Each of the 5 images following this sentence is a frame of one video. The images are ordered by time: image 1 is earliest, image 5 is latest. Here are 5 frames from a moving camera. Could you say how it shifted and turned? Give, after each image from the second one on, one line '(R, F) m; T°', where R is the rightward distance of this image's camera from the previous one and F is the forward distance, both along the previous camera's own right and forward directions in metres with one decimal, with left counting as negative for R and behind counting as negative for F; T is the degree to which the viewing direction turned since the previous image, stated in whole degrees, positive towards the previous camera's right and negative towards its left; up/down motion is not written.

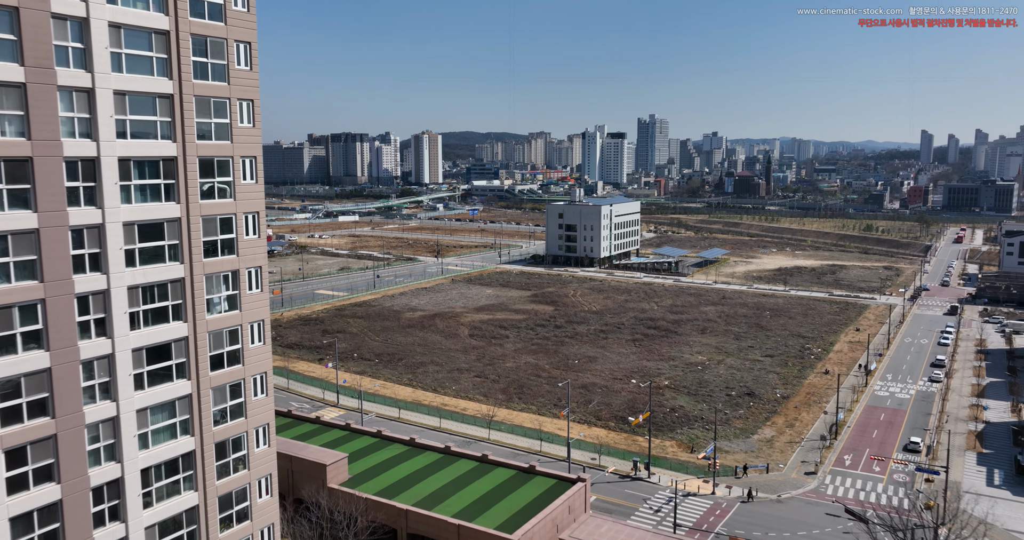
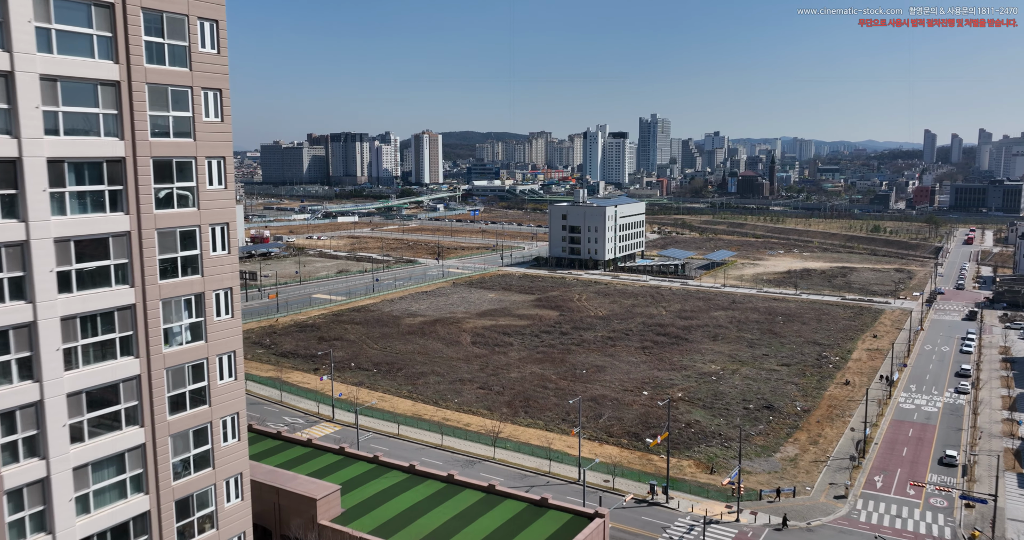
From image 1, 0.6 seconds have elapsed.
(-0.2, +1.7) m; 0°
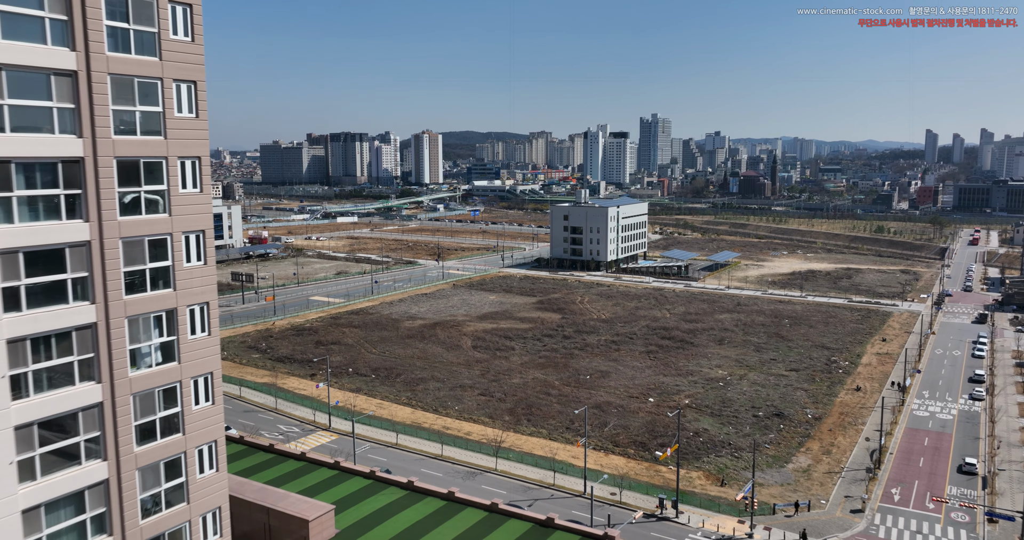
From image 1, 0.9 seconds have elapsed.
(-0.1, +0.9) m; 0°
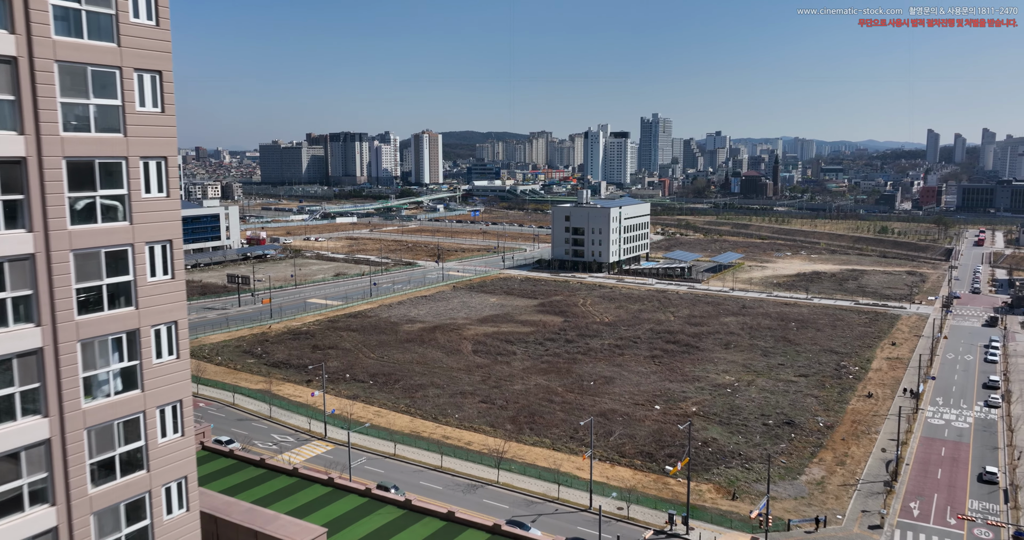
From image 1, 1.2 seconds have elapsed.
(-0.1, +0.9) m; 0°
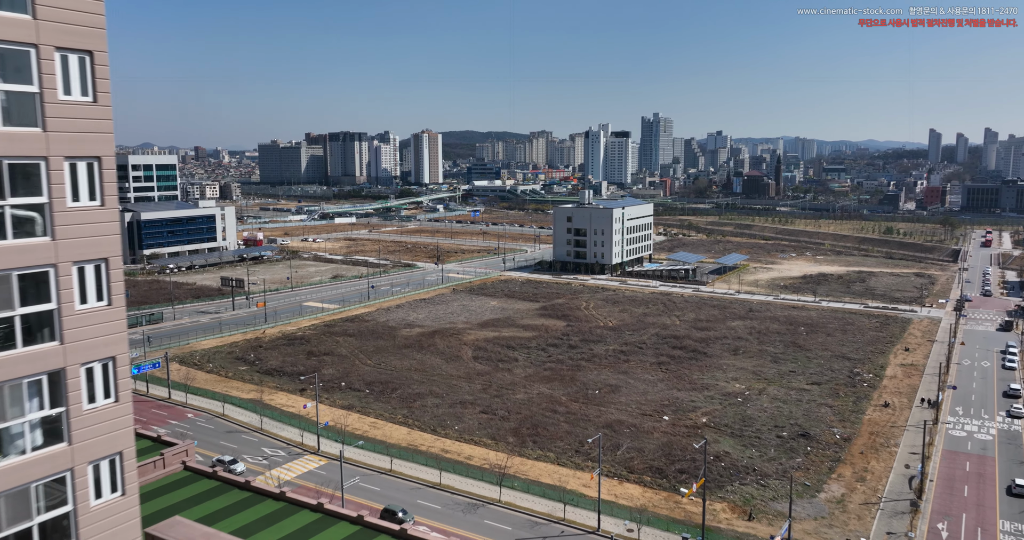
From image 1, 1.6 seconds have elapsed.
(-0.1, +1.3) m; 0°
